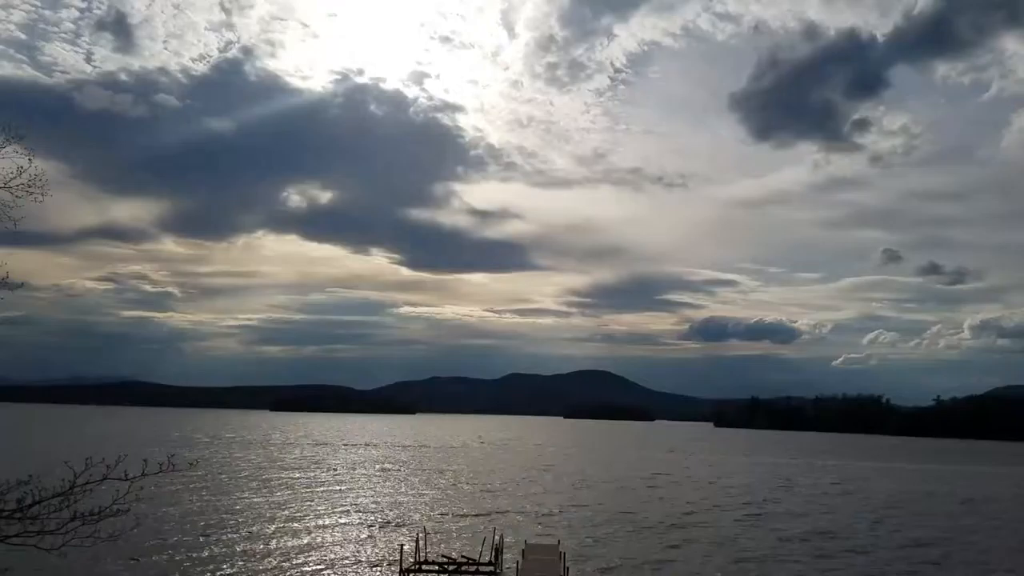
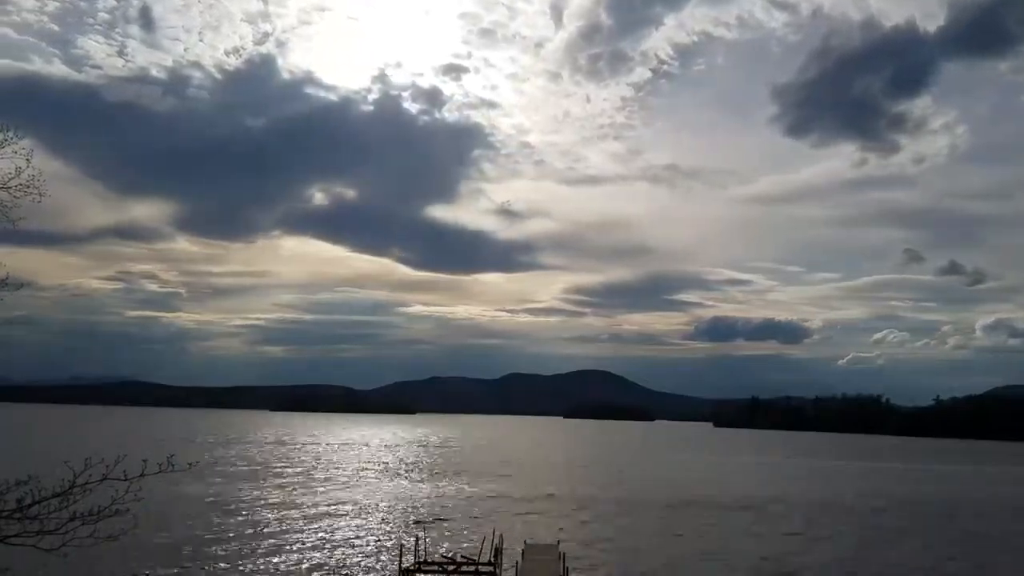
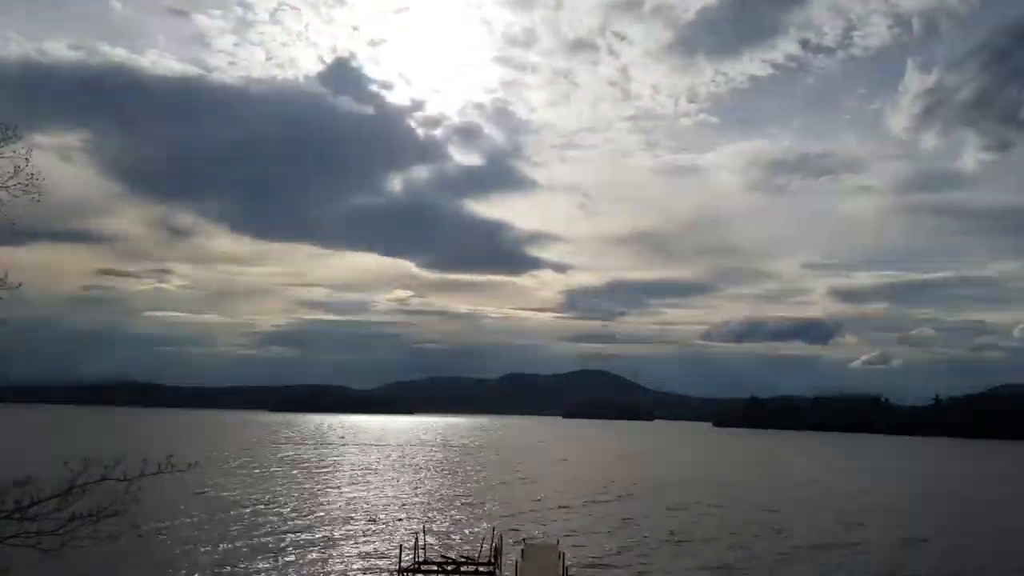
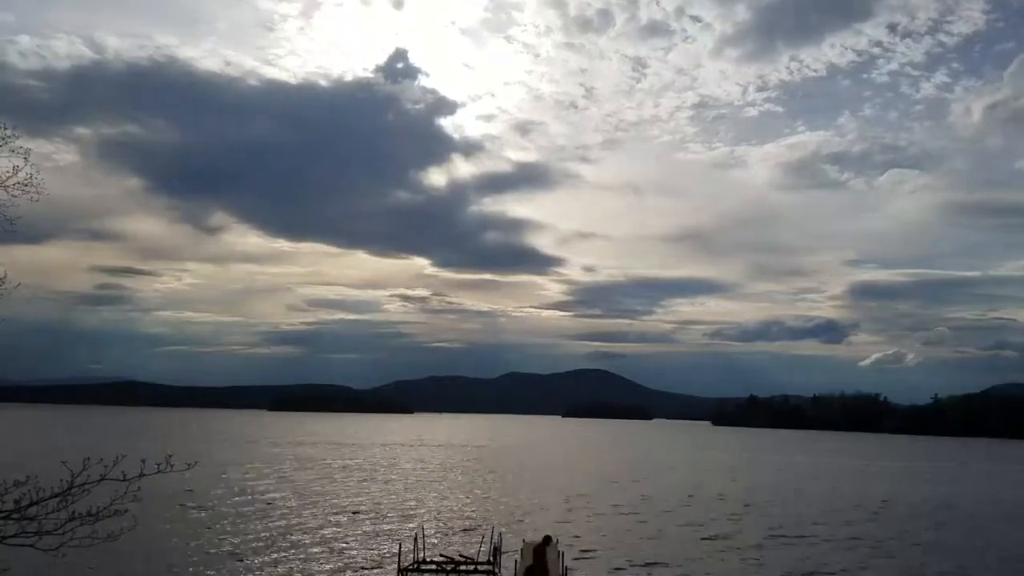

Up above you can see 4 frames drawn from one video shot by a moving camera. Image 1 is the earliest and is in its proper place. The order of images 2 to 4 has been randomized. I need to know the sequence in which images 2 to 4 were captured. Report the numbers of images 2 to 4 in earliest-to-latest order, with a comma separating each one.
2, 3, 4
